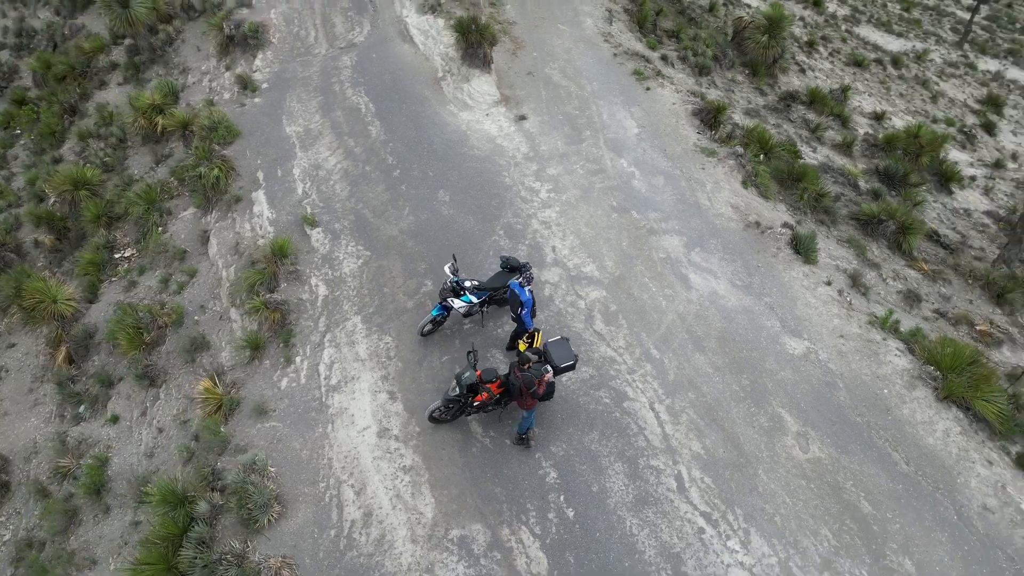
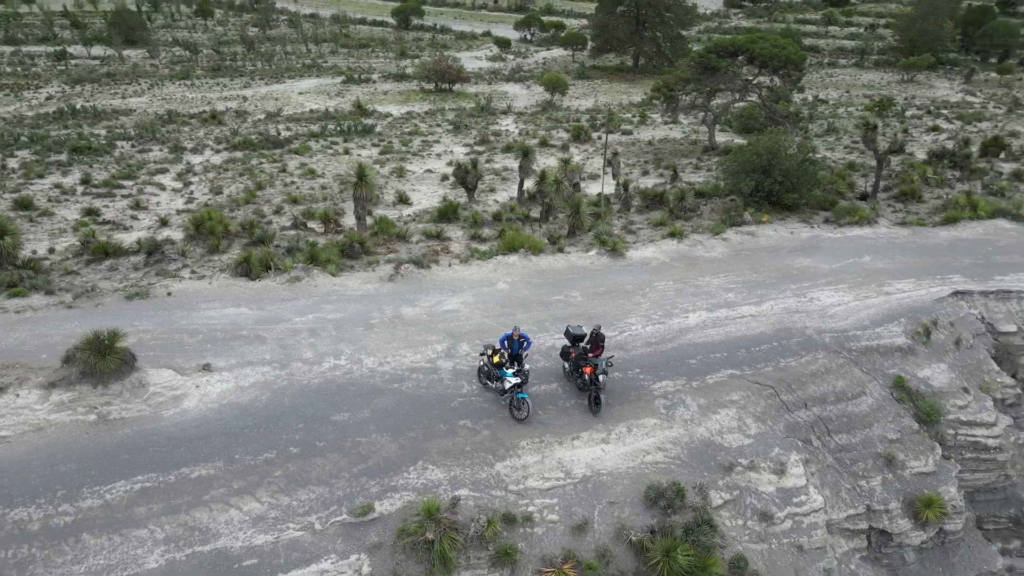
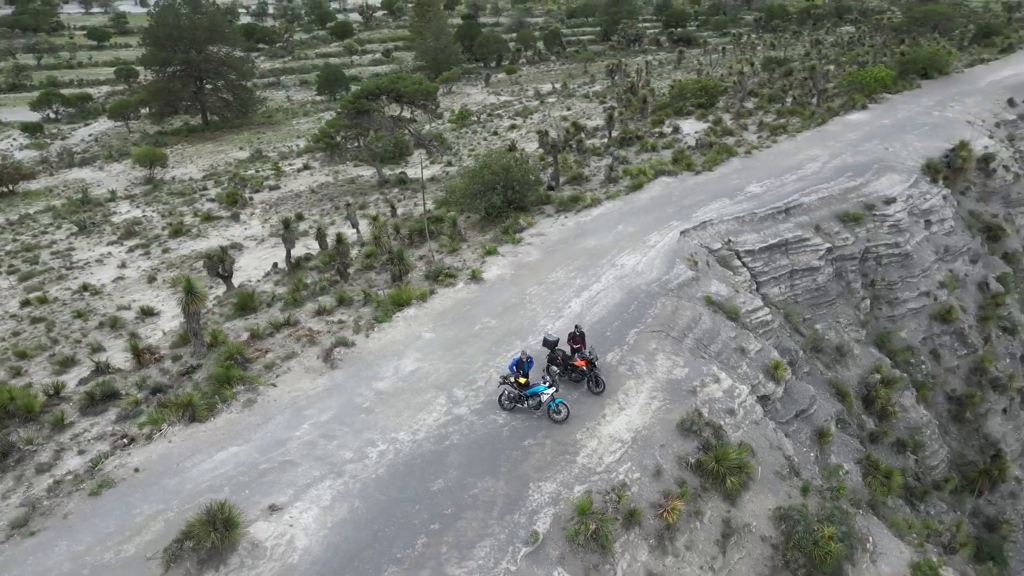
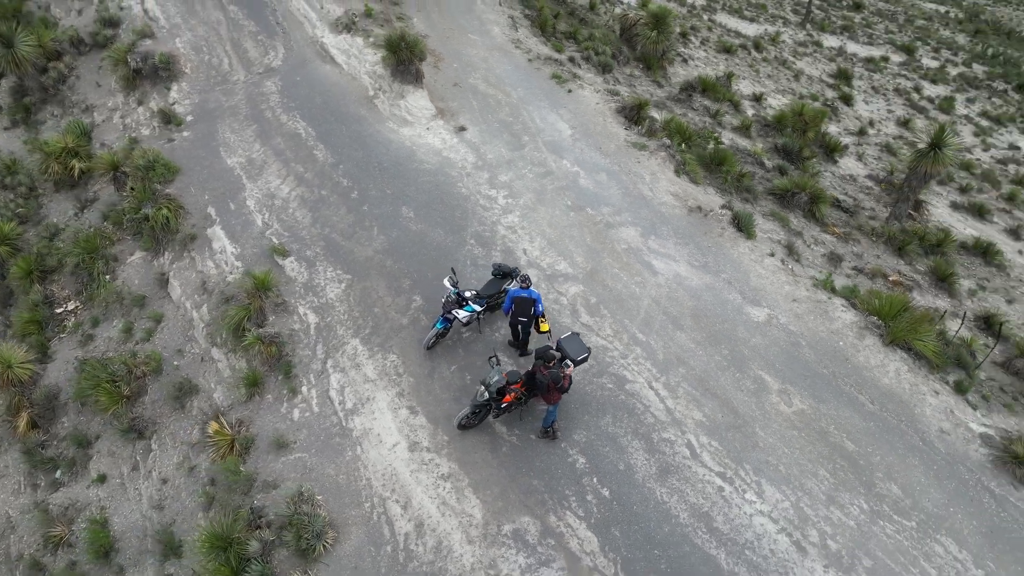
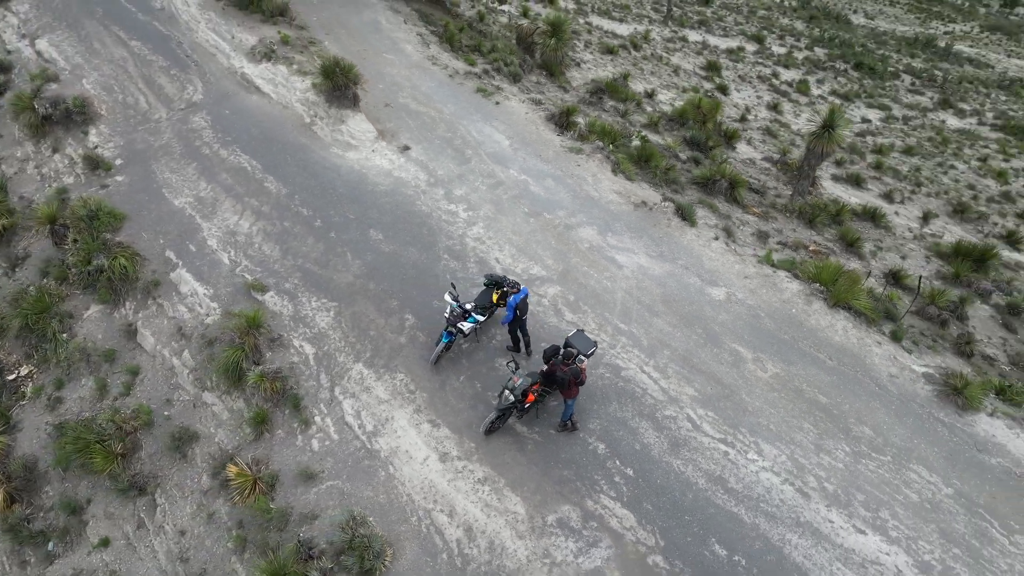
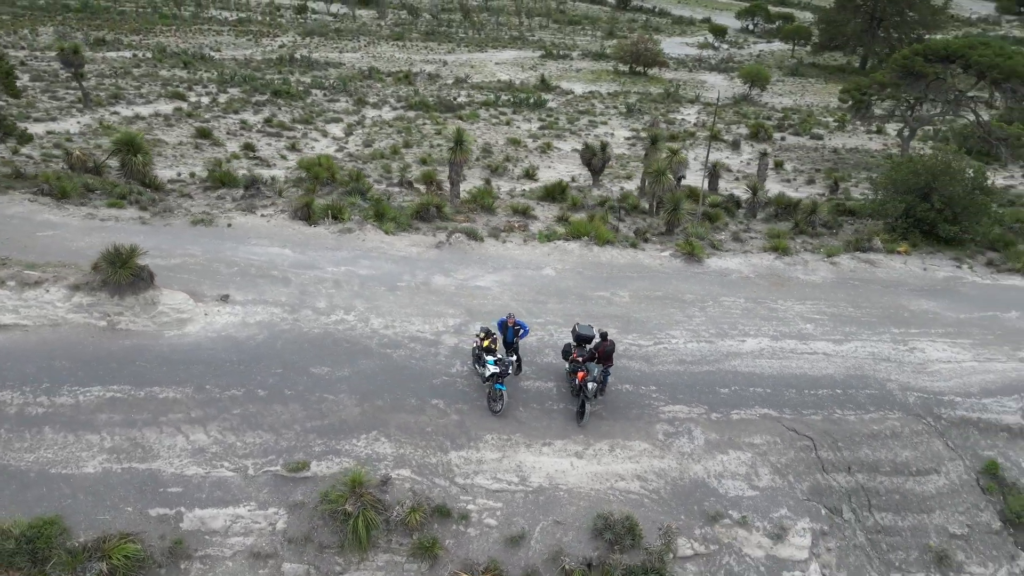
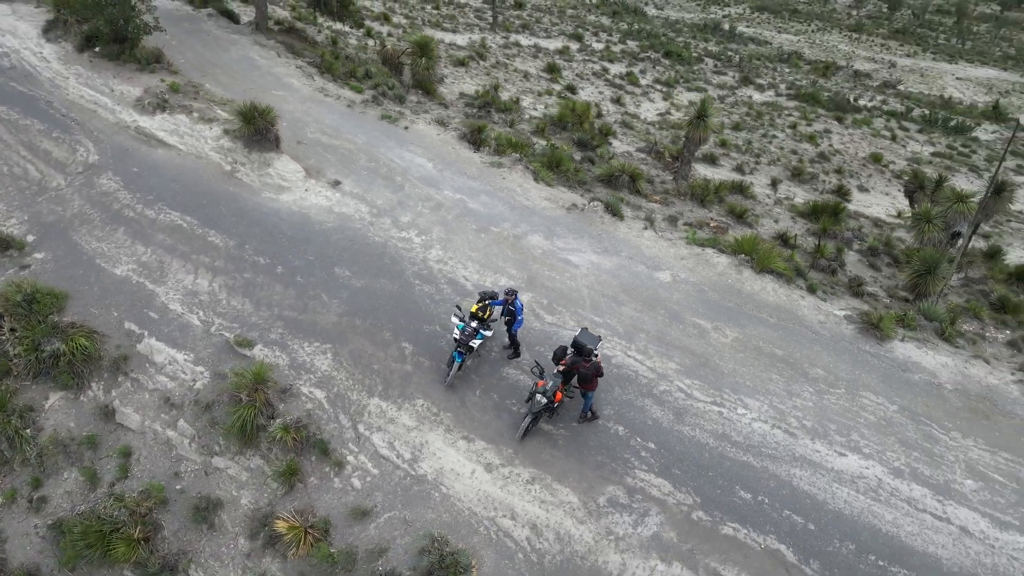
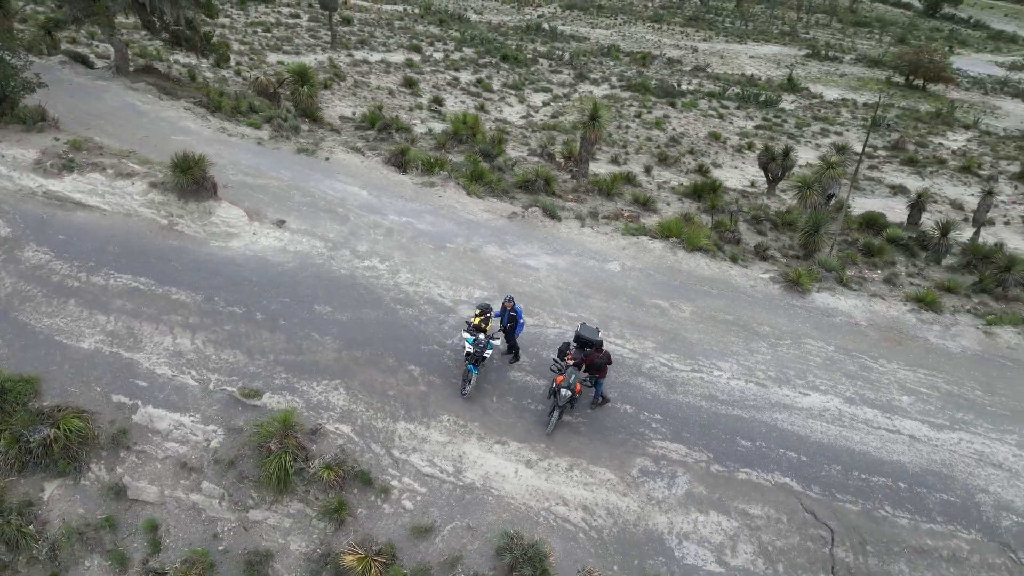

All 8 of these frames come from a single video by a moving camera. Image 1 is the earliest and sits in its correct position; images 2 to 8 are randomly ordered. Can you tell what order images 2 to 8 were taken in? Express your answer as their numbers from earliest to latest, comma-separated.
4, 5, 7, 8, 6, 2, 3
